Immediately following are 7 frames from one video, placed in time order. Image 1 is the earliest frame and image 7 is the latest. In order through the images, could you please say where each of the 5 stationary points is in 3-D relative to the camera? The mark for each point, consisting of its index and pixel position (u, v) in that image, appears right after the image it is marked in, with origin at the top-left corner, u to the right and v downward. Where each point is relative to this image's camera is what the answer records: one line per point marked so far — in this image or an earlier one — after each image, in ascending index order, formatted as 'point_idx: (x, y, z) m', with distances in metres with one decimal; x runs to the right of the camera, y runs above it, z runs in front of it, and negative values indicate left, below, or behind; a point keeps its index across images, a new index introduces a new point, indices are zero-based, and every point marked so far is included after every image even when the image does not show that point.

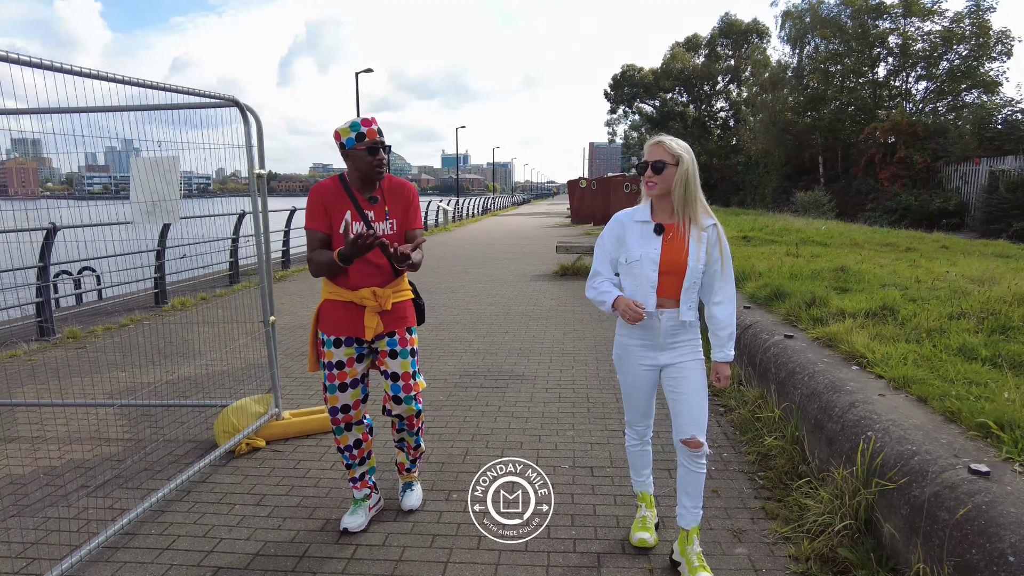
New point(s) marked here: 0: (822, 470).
0: (+1.5, -0.8, +3.2) m
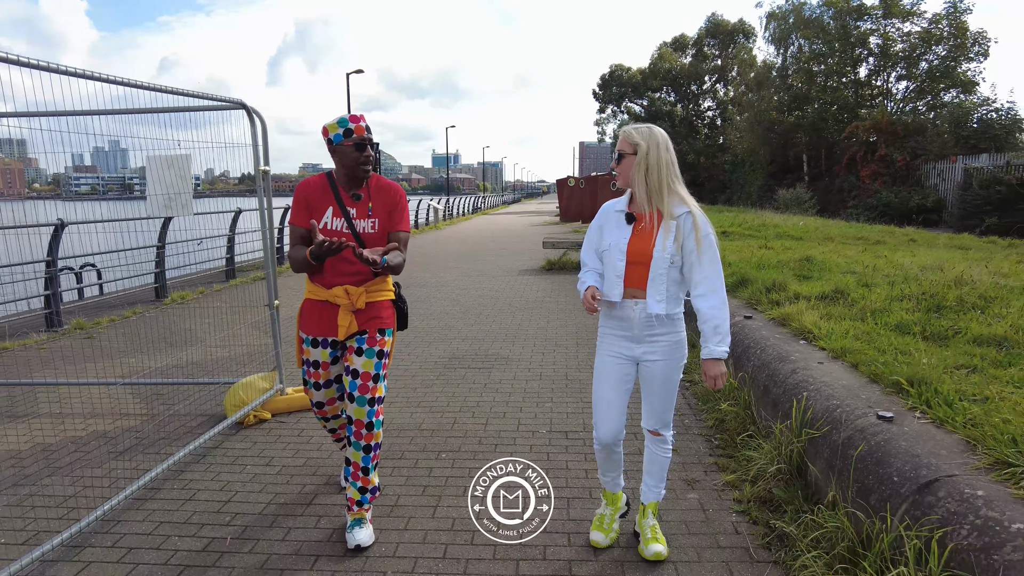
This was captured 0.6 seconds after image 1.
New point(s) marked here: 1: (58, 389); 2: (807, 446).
0: (+1.4, -0.7, +3.6) m
1: (-3.5, -0.8, +5.1) m
2: (+1.3, -0.7, +3.0) m
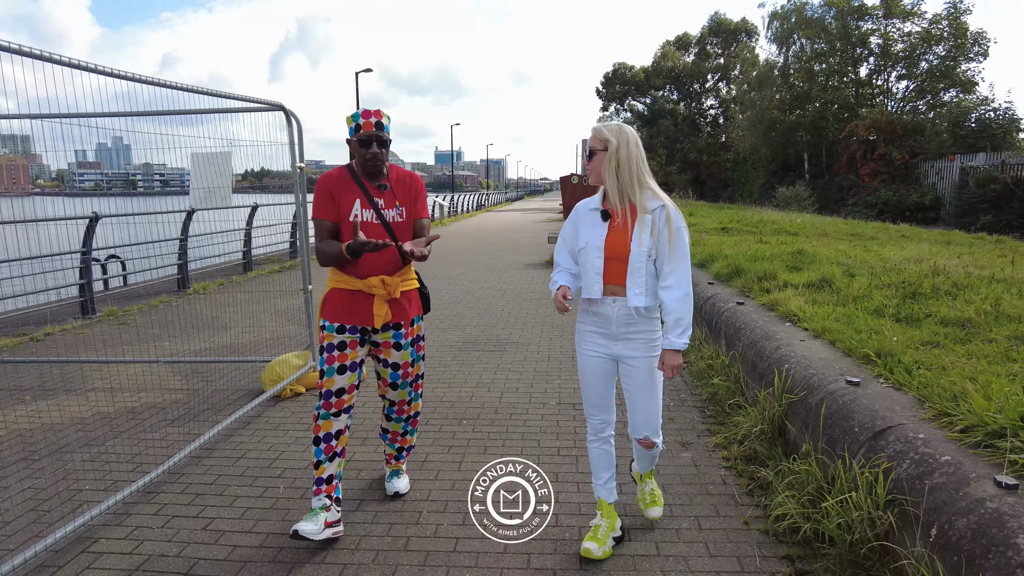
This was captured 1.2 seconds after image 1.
0: (+1.5, -0.6, +4.0) m
1: (-3.4, -0.7, +5.6) m
2: (+1.4, -0.6, +3.5) m
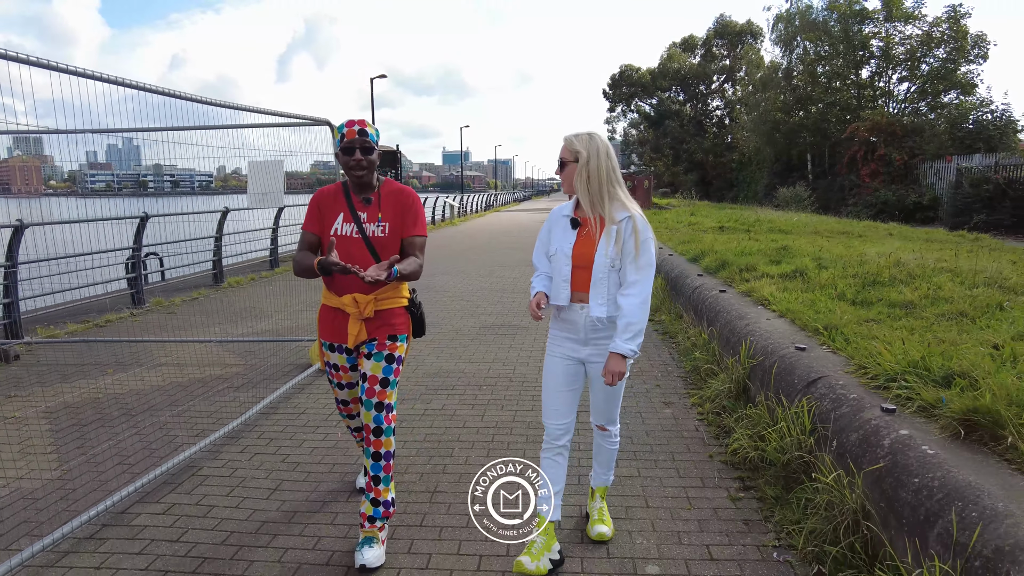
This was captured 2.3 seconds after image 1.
0: (+1.5, -0.5, +4.8) m
1: (-3.3, -0.6, +6.4) m
2: (+1.5, -0.5, +4.3) m
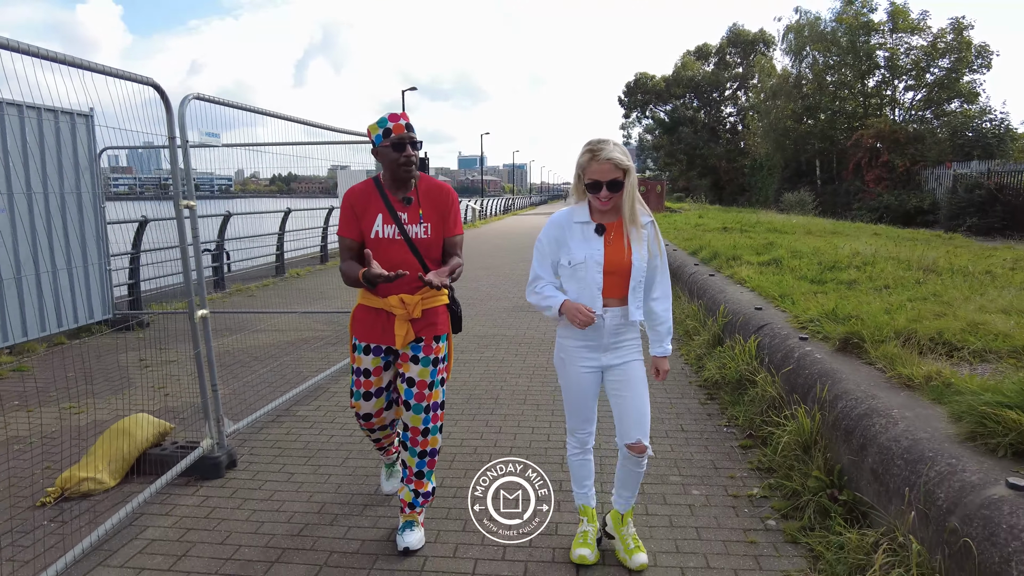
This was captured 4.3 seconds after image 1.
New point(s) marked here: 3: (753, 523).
0: (+1.9, -0.3, +6.3) m
1: (-3.0, -0.4, +8.0) m
2: (+1.8, -0.3, +5.7) m
3: (+1.1, -1.1, +3.1) m
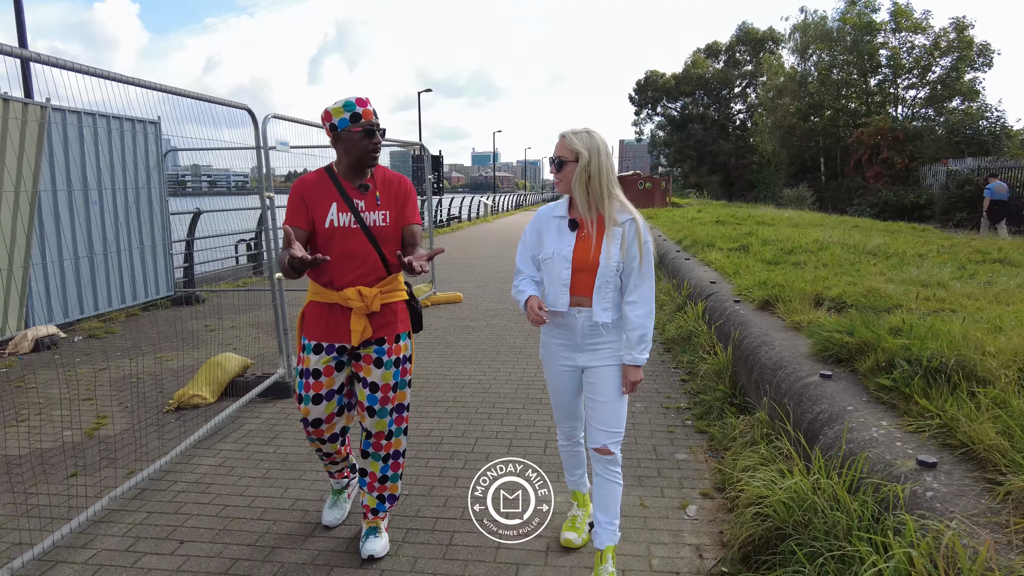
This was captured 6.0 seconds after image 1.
0: (+1.9, -0.1, +7.5) m
1: (-2.9, -0.1, +9.3) m
2: (+1.8, -0.1, +6.9) m
3: (+1.1, -0.9, +4.3) m
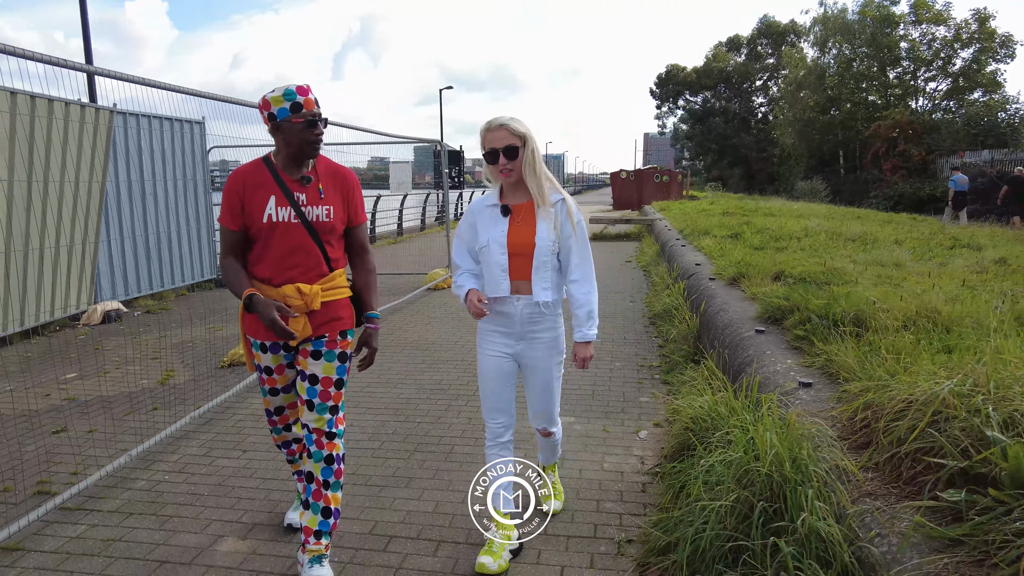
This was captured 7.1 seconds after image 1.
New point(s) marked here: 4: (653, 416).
0: (+2.0, +0.1, +8.2) m
1: (-2.8, +0.1, +10.2) m
2: (+1.9, +0.1, +7.7) m
3: (+1.0, -0.7, +5.1) m
4: (+0.9, -0.8, +4.1) m
